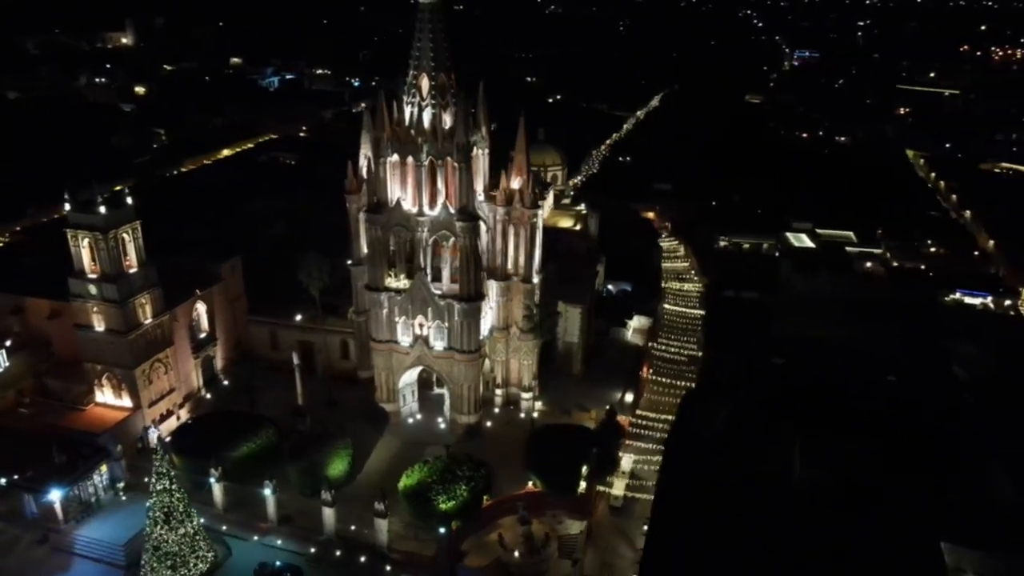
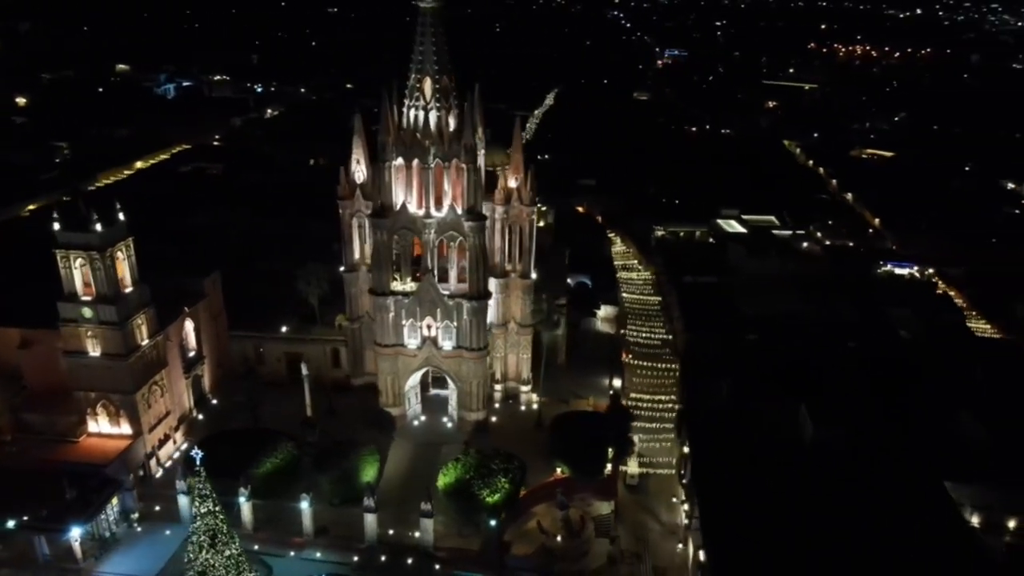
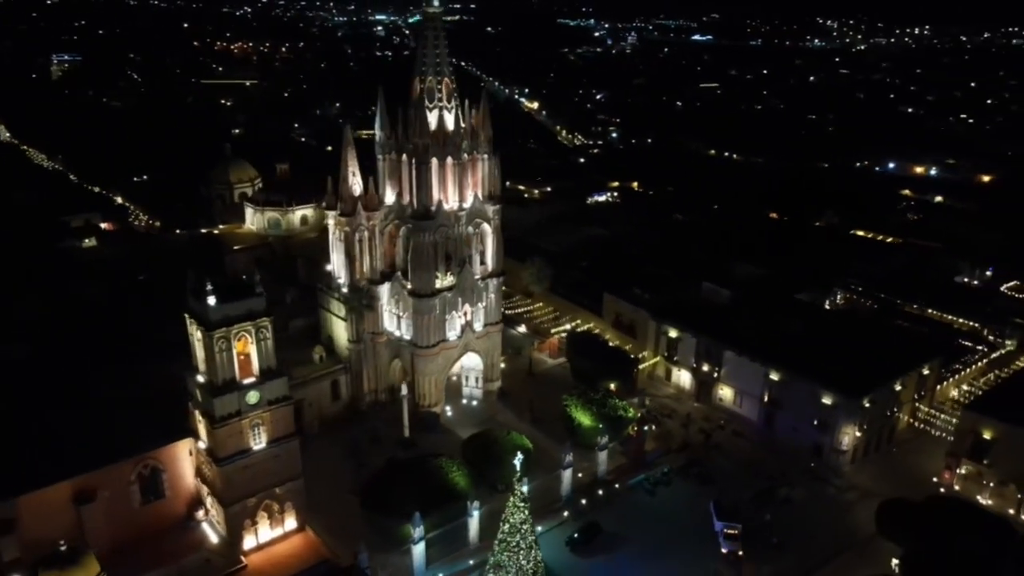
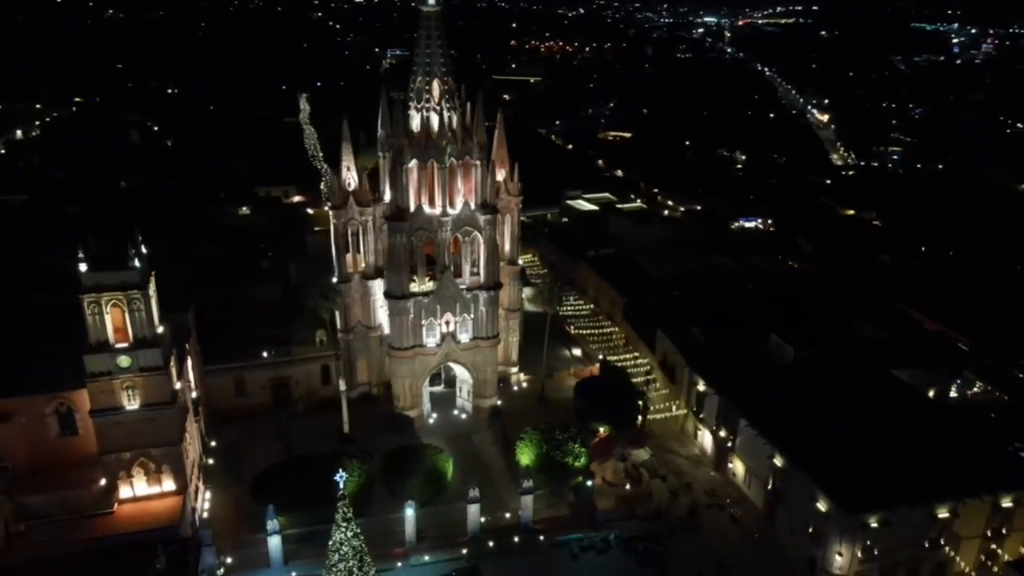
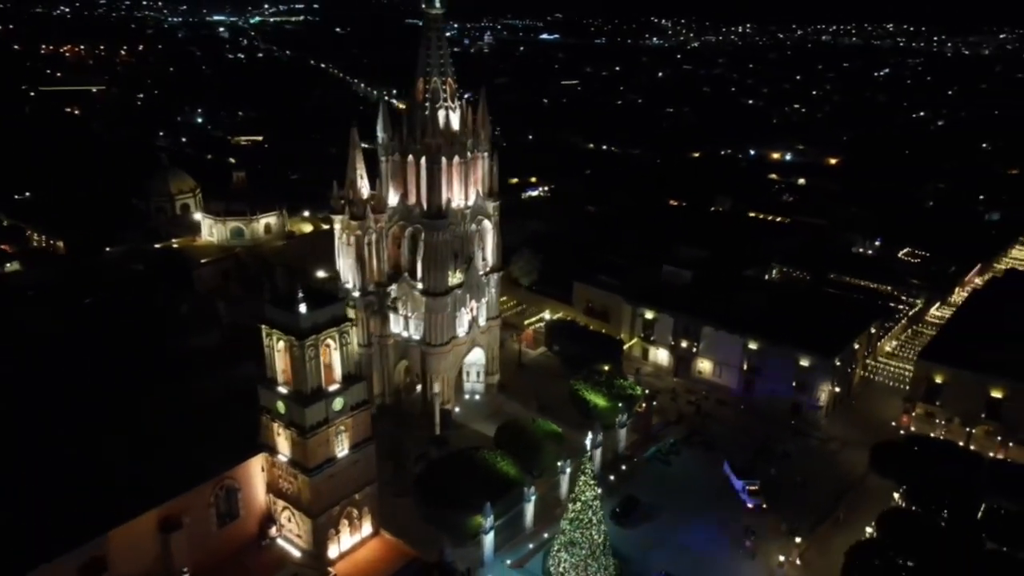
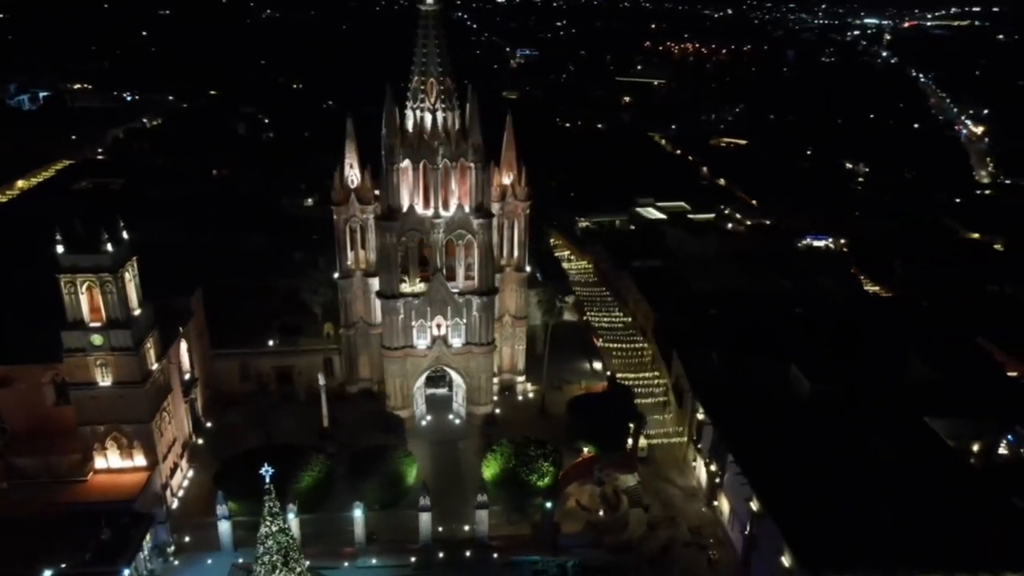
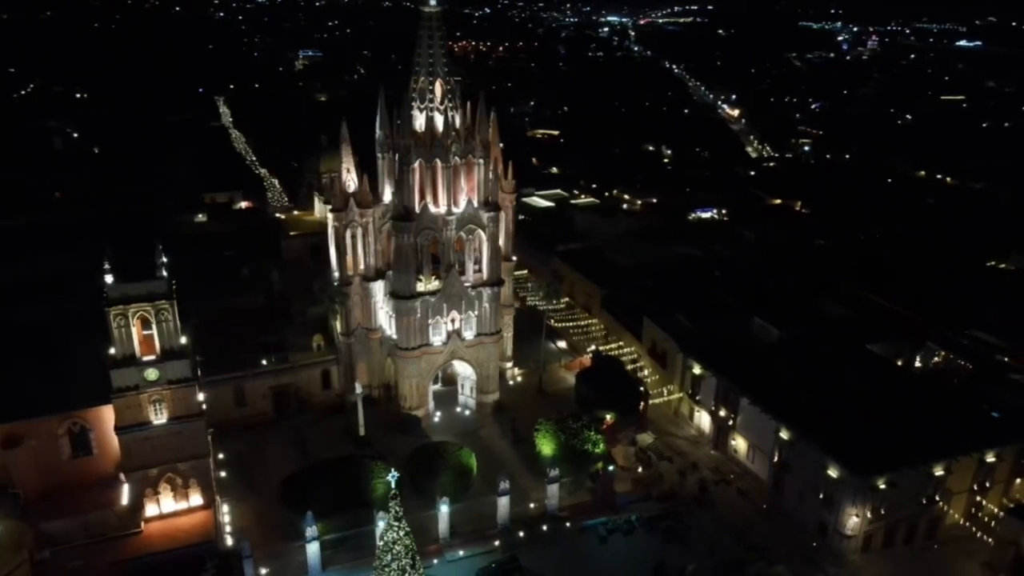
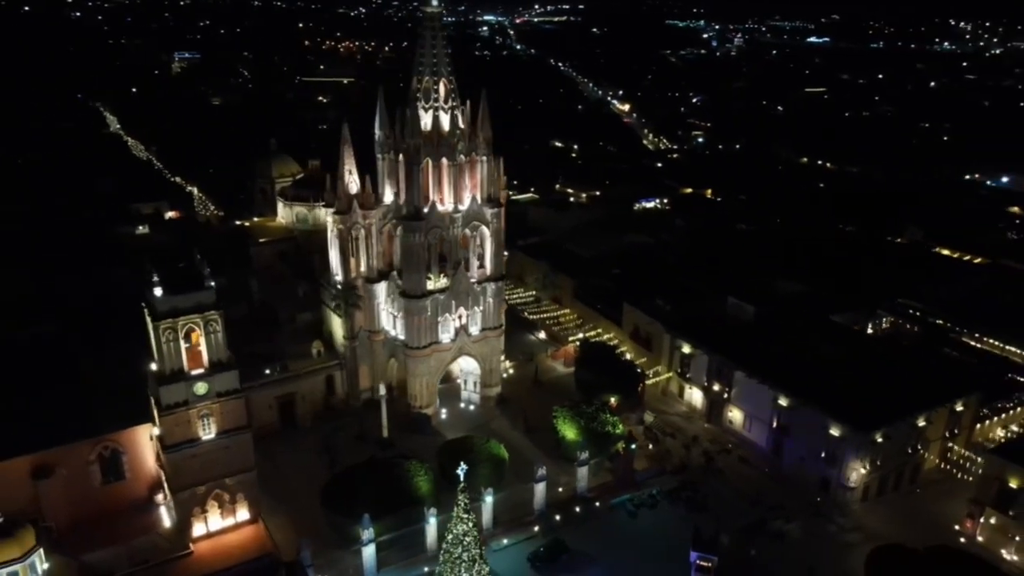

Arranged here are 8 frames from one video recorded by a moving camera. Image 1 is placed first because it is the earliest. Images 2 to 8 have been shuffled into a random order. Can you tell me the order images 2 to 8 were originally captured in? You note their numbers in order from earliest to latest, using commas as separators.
2, 6, 4, 7, 8, 3, 5
